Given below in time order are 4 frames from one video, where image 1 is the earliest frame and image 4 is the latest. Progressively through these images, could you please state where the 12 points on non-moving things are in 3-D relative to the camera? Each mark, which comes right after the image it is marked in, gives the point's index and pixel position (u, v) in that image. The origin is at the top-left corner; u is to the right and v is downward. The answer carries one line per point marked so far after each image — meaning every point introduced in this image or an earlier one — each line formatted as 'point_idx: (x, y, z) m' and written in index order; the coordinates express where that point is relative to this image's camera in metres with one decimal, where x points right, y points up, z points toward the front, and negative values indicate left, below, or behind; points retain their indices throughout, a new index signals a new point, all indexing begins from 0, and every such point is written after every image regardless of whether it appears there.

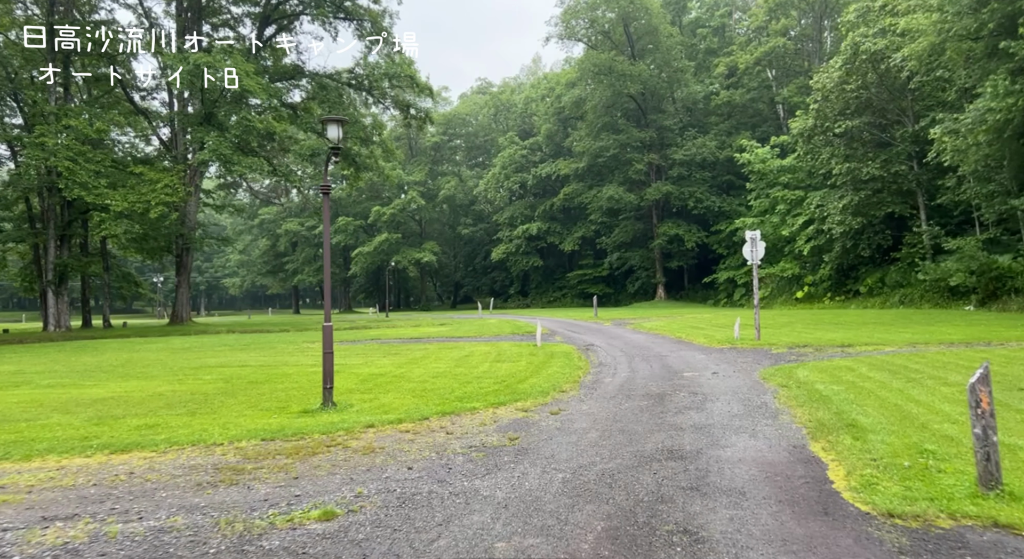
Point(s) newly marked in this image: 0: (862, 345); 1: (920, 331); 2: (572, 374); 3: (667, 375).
0: (+8.1, -1.5, +16.5) m
1: (+10.9, -1.4, +19.0) m
2: (+1.1, -1.7, +12.9) m
3: (+2.8, -1.7, +12.6) m
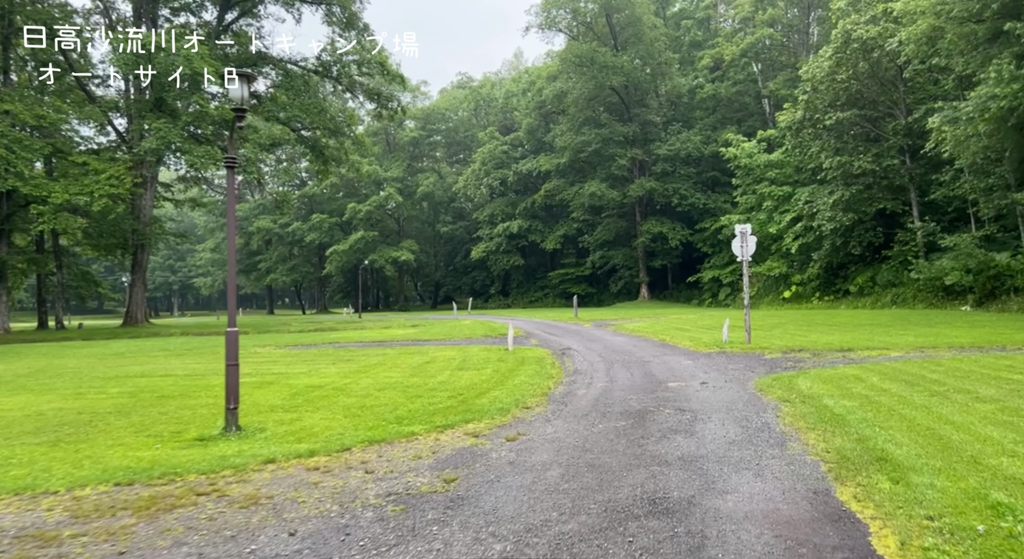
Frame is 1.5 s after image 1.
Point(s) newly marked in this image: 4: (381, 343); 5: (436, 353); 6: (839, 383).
0: (+7.4, -1.5, +15.0) m
1: (+10.1, -1.3, +17.6) m
2: (+0.5, -1.7, +11.2) m
3: (+2.1, -1.6, +11.1) m
4: (-3.6, -1.7, +19.5) m
5: (-1.7, -1.7, +16.2) m
6: (+4.6, -1.5, +10.1) m
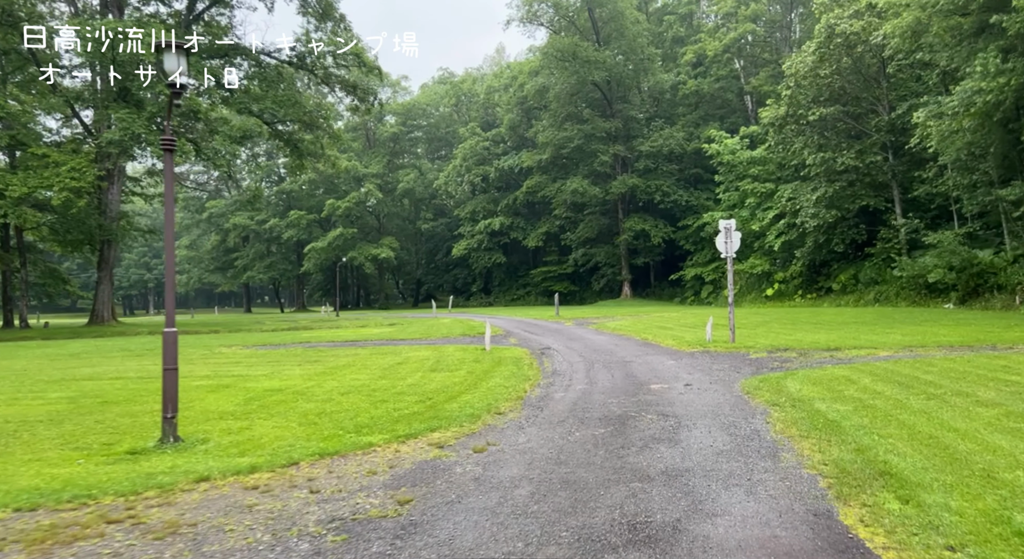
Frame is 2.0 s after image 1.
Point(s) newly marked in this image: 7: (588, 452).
0: (+6.9, -1.4, +14.5) m
1: (+9.6, -1.3, +17.2) m
2: (+0.1, -1.6, +10.6) m
3: (+1.8, -1.6, +10.5) m
4: (-4.2, -1.7, +18.8) m
5: (-2.2, -1.6, +15.6) m
6: (+4.3, -1.4, +9.6) m
7: (+0.7, -1.5, +6.4) m
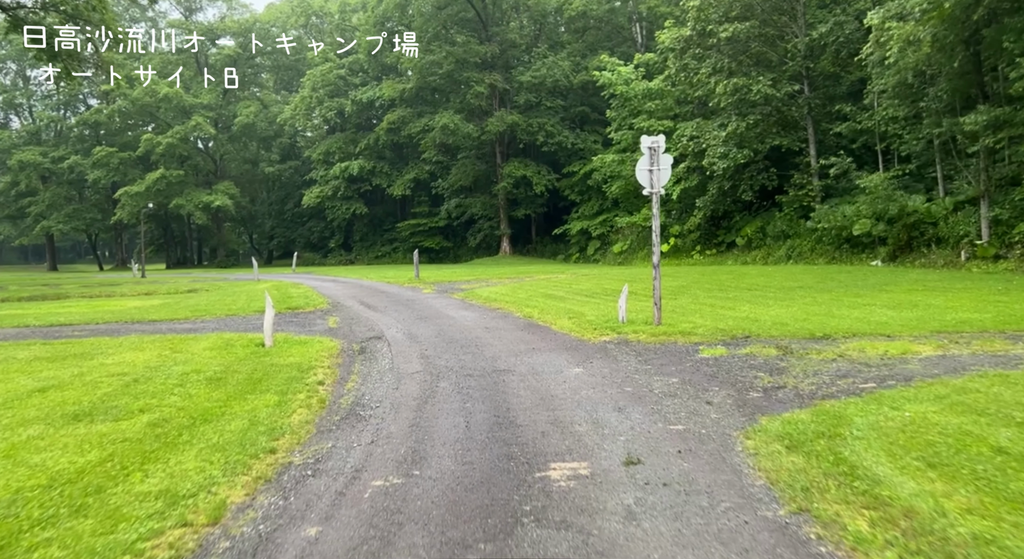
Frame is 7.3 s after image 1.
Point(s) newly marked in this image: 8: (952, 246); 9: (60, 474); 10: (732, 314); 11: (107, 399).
0: (+4.3, -0.7, +9.1) m
1: (+6.5, -0.4, +12.1) m
2: (-1.7, -1.2, +4.1) m
3: (-0.1, -1.2, +4.2) m
4: (-7.3, -0.8, +11.4) m
5: (-4.8, -0.9, +8.6) m
6: (+2.6, -1.1, +3.8) m
7: (-0.4, -1.4, 0.0) m
8: (+12.3, +0.9, +19.8) m
9: (-2.8, -1.2, +4.5) m
10: (+3.8, -0.5, +12.0) m
11: (-3.7, -1.1, +6.6) m
